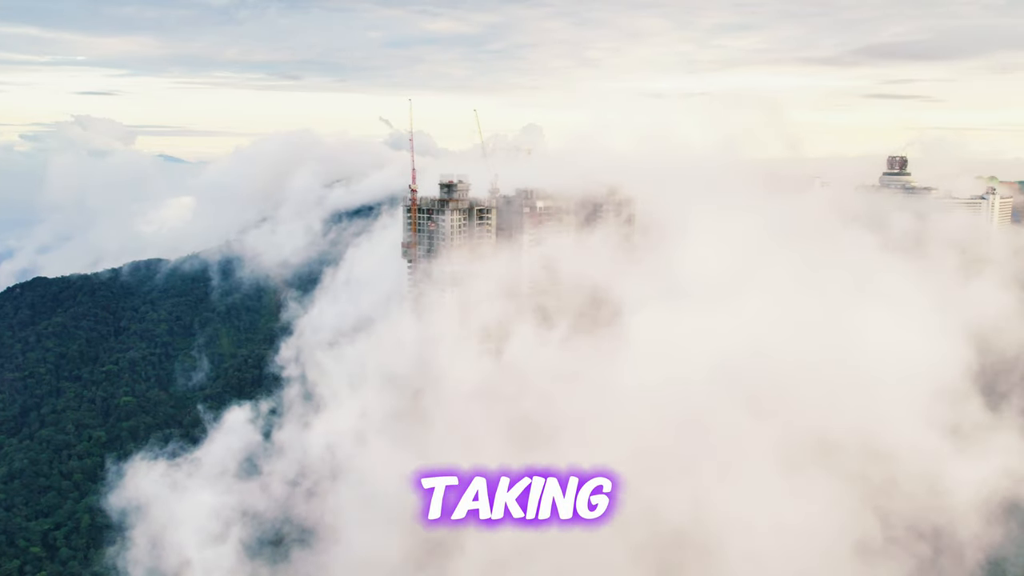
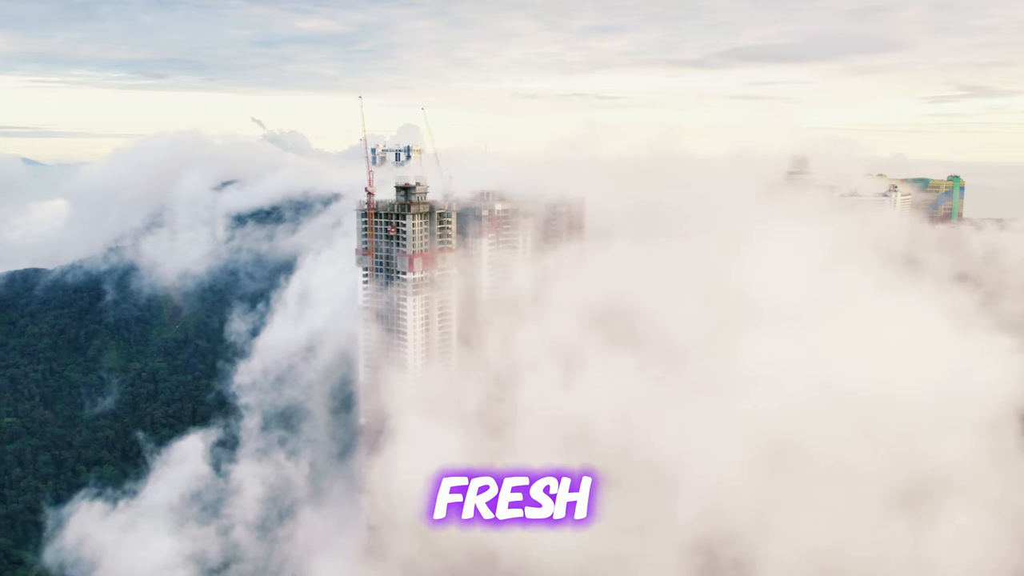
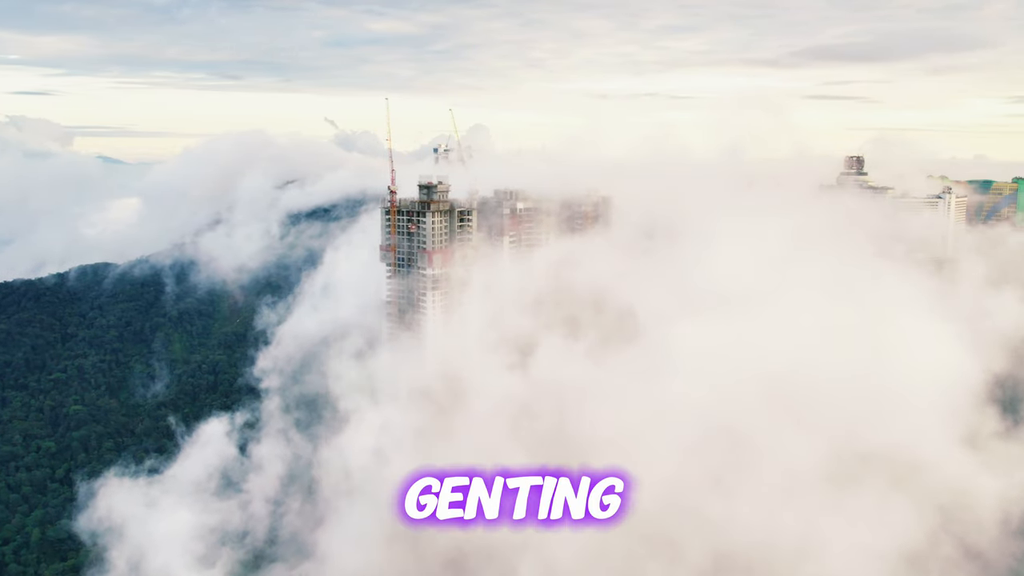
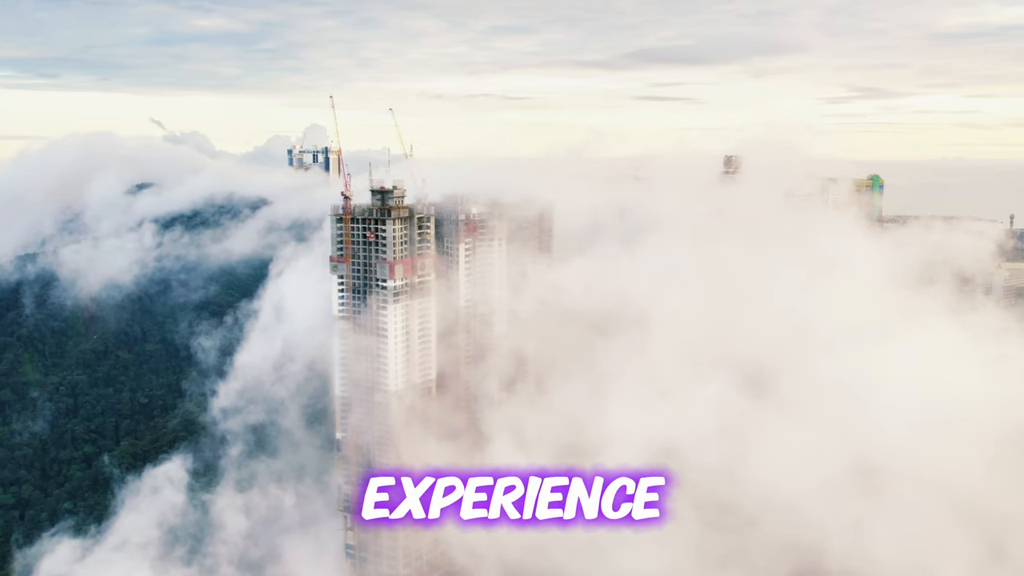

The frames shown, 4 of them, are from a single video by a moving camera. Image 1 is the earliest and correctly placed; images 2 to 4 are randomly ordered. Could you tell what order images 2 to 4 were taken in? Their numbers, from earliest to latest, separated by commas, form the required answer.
3, 2, 4
